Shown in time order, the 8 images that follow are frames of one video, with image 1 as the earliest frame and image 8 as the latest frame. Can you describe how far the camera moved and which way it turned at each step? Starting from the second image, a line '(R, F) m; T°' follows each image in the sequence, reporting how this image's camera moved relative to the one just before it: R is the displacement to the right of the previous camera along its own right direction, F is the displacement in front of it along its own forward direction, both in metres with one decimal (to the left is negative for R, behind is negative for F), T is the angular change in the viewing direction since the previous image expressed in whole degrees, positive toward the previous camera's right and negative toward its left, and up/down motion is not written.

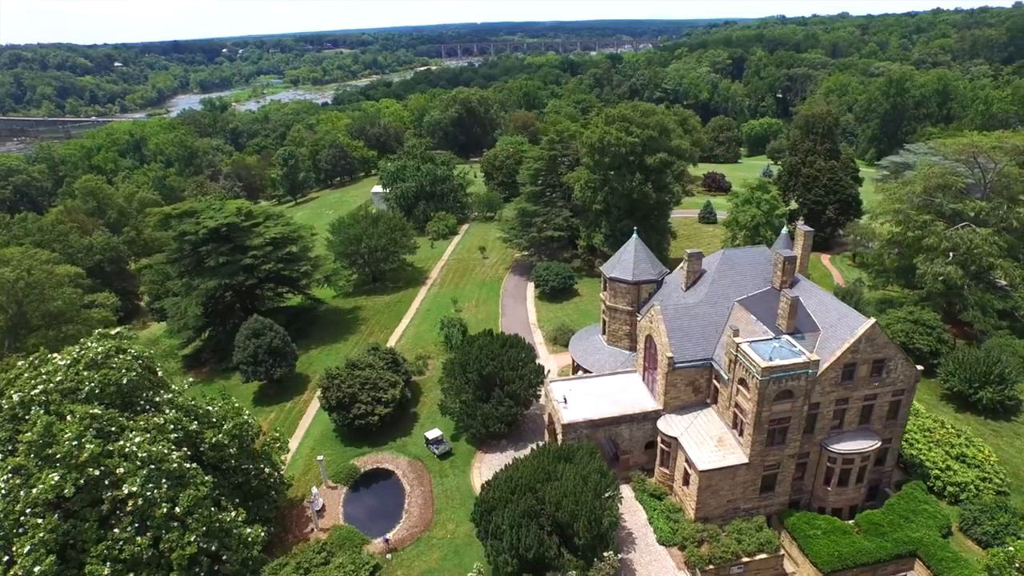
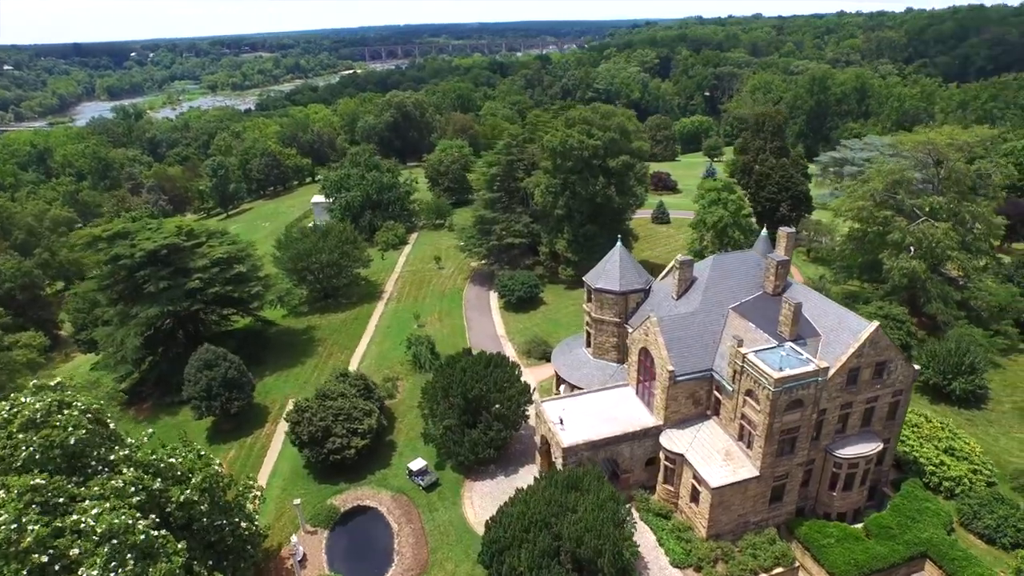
(-2.9, +2.3) m; +6°
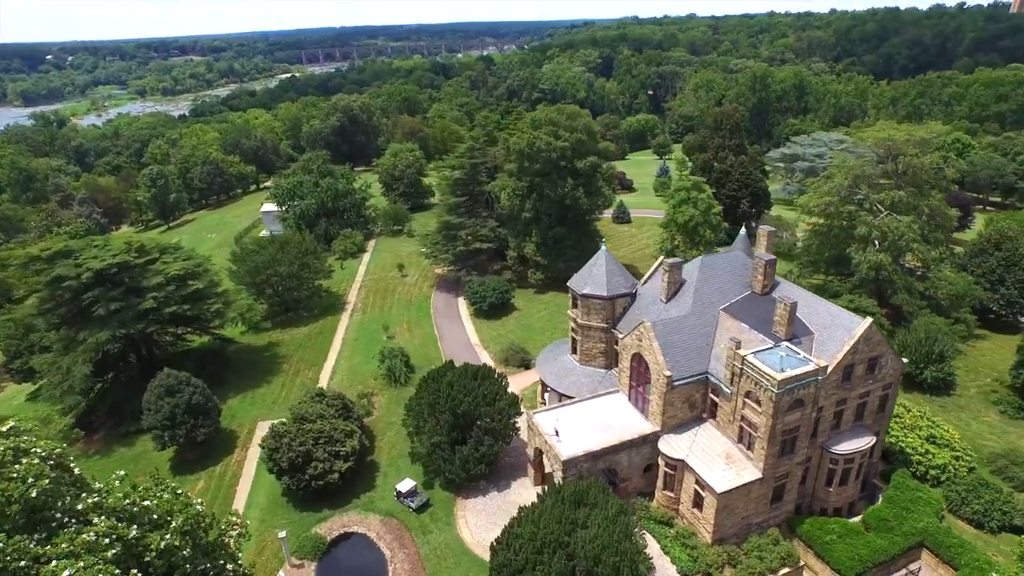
(-2.2, +1.2) m; +5°
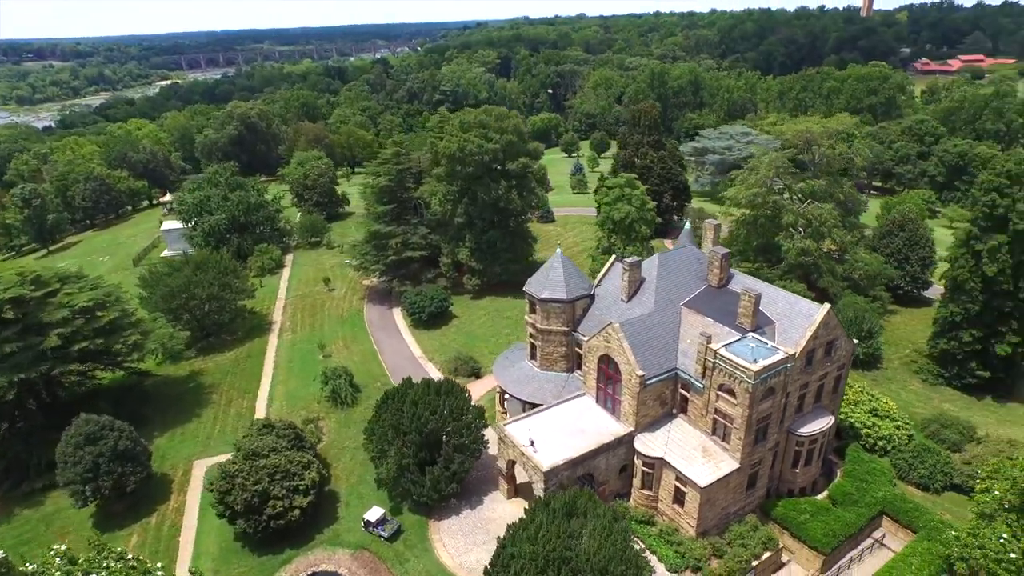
(-2.9, +1.3) m; +8°
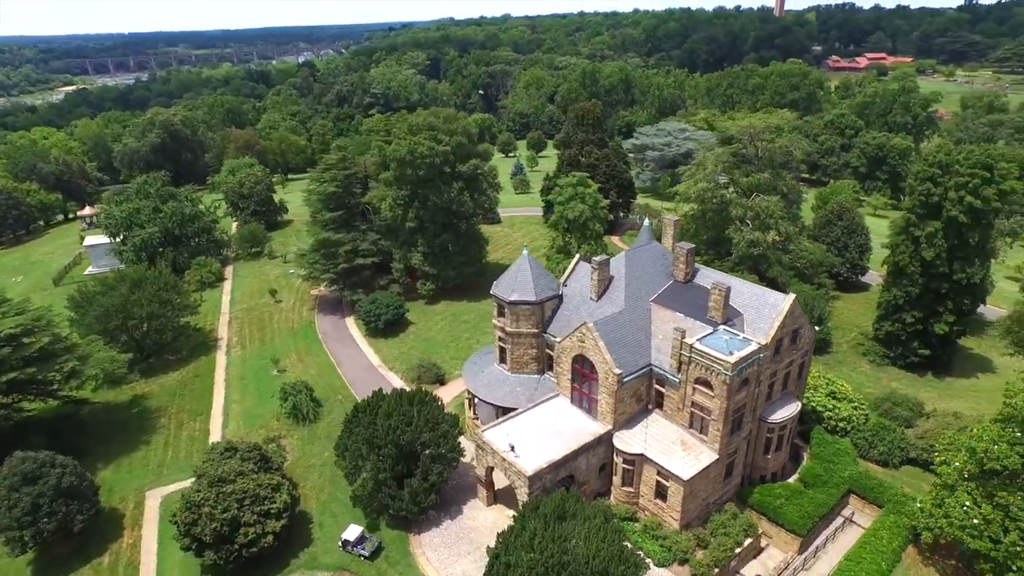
(-1.9, +0.5) m; +6°
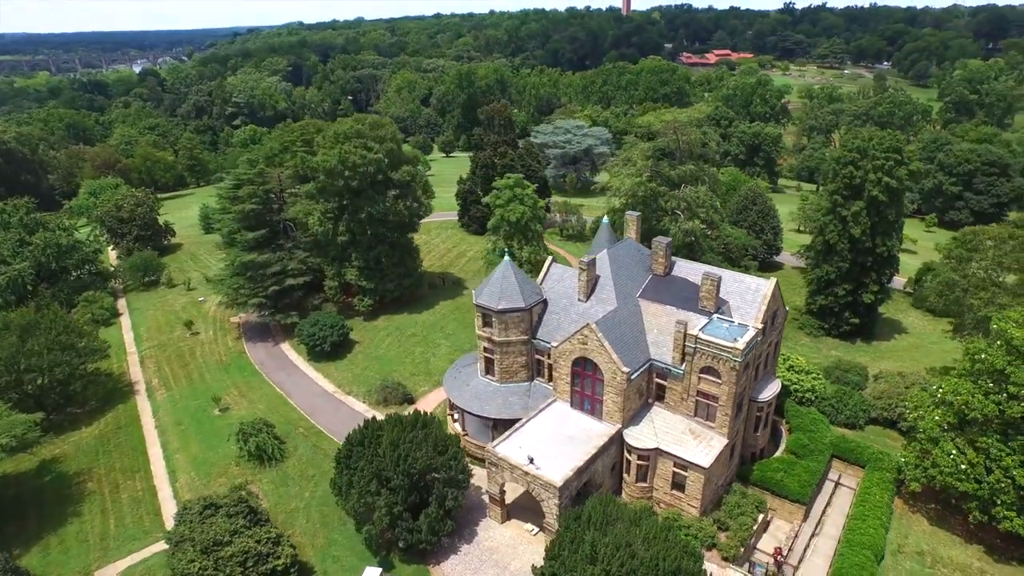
(-6.5, +1.6) m; +12°
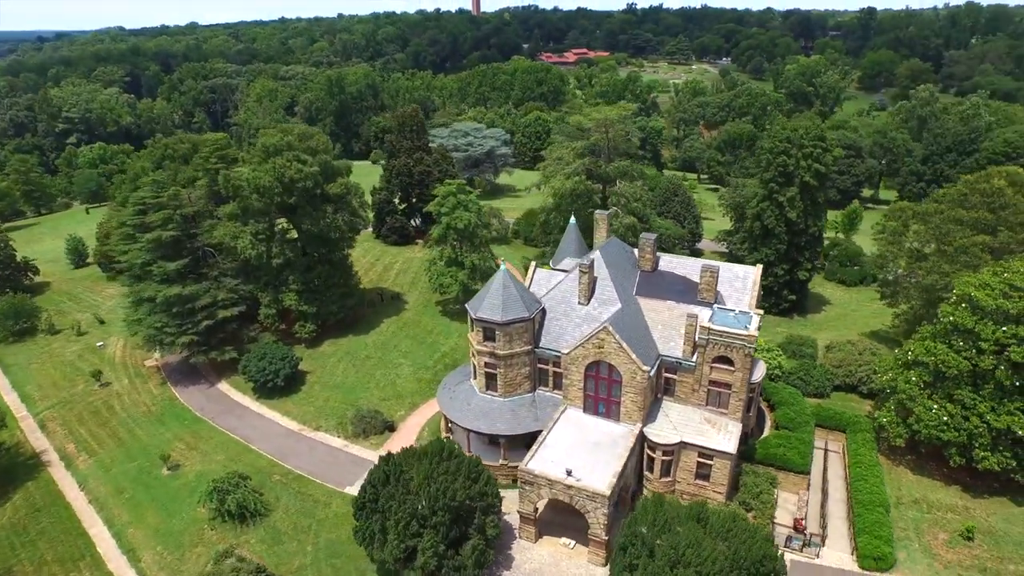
(-7.4, +2.0) m; +12°
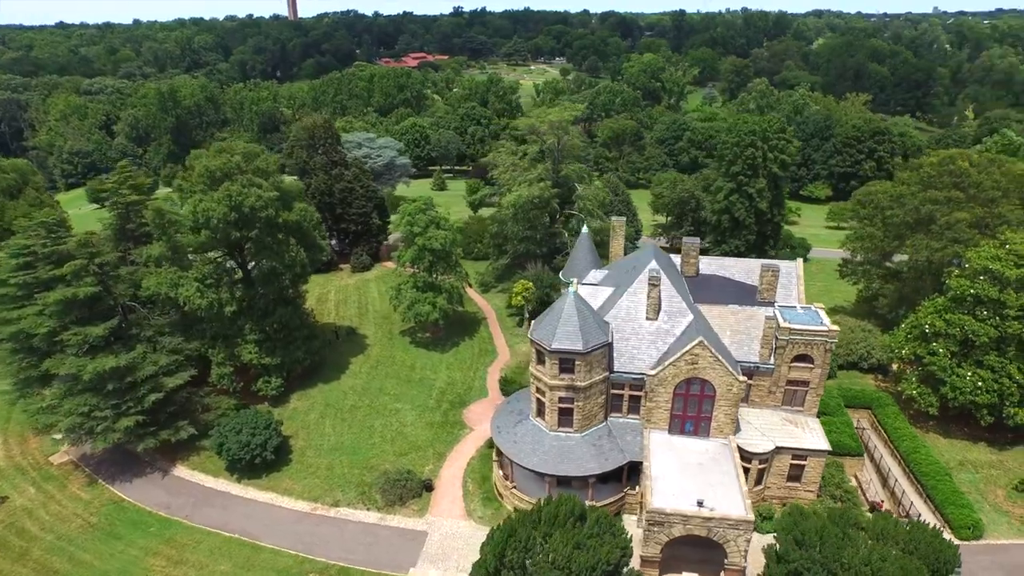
(-11.5, +5.6) m; +15°
